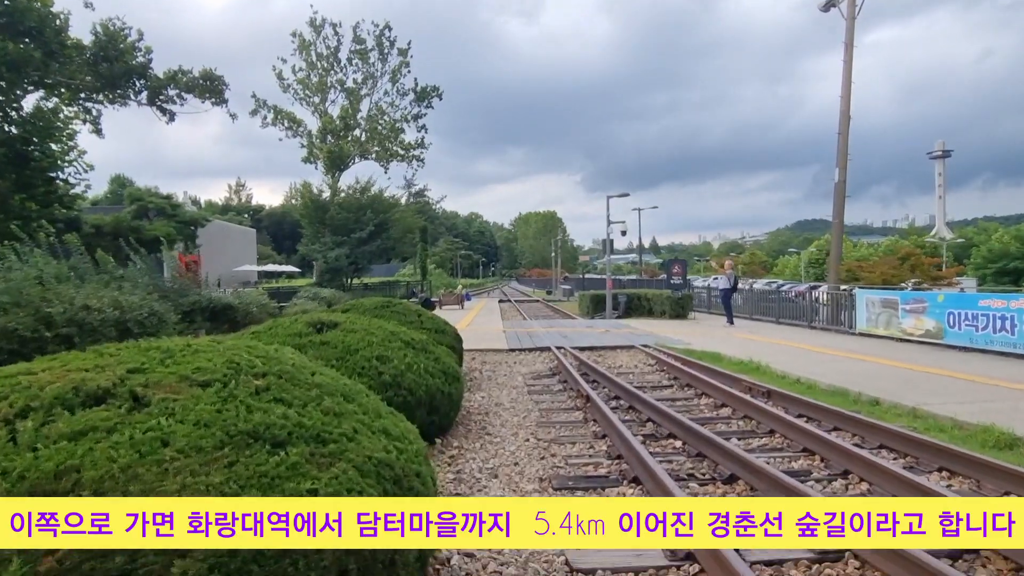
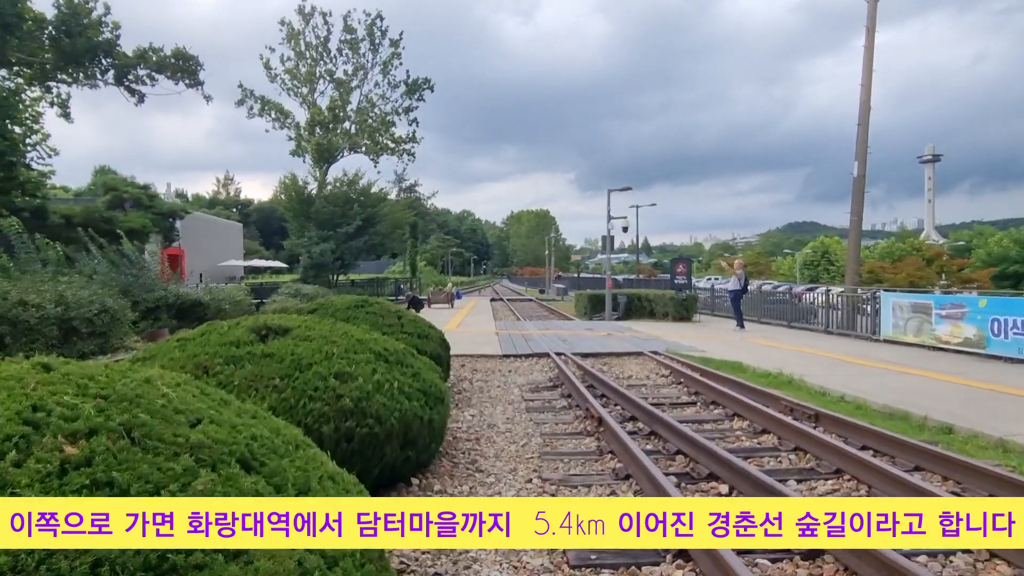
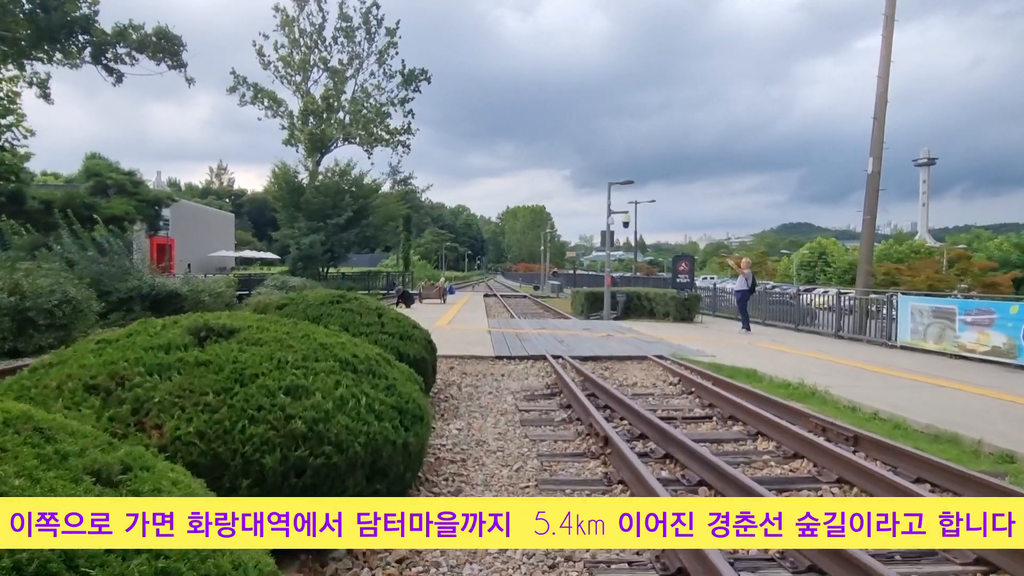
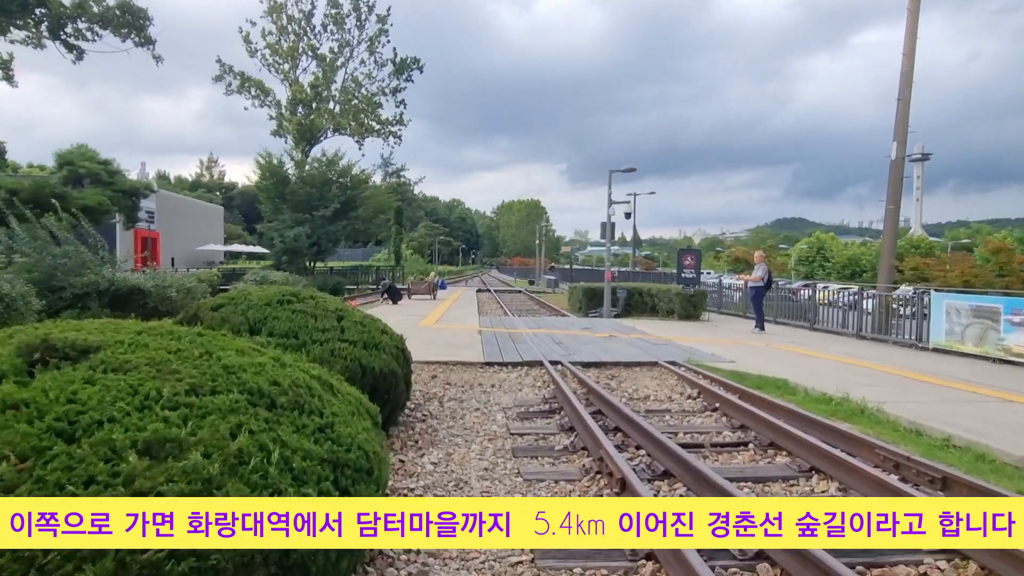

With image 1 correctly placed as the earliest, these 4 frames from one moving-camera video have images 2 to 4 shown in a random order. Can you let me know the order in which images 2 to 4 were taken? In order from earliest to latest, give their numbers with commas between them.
2, 3, 4
